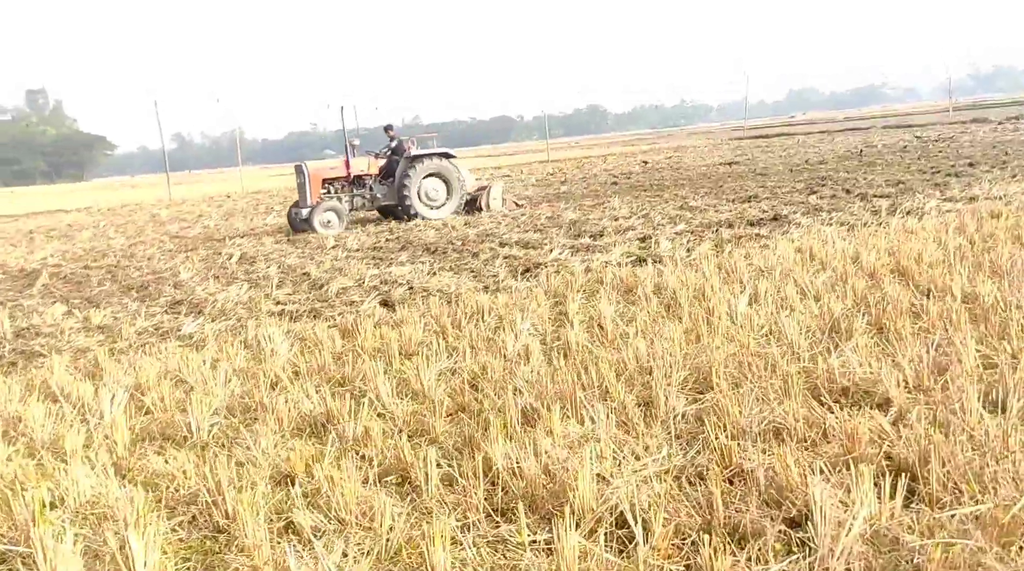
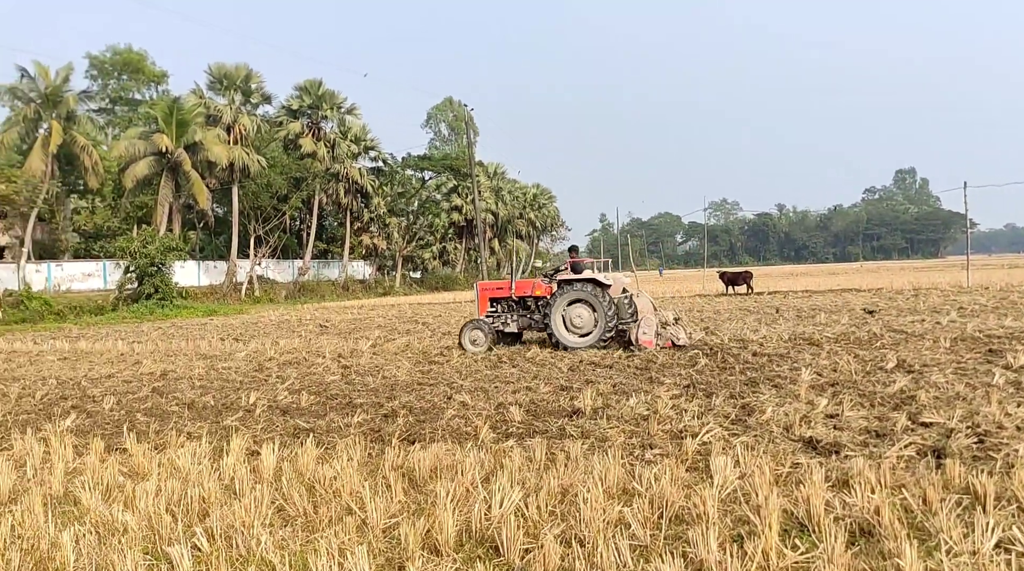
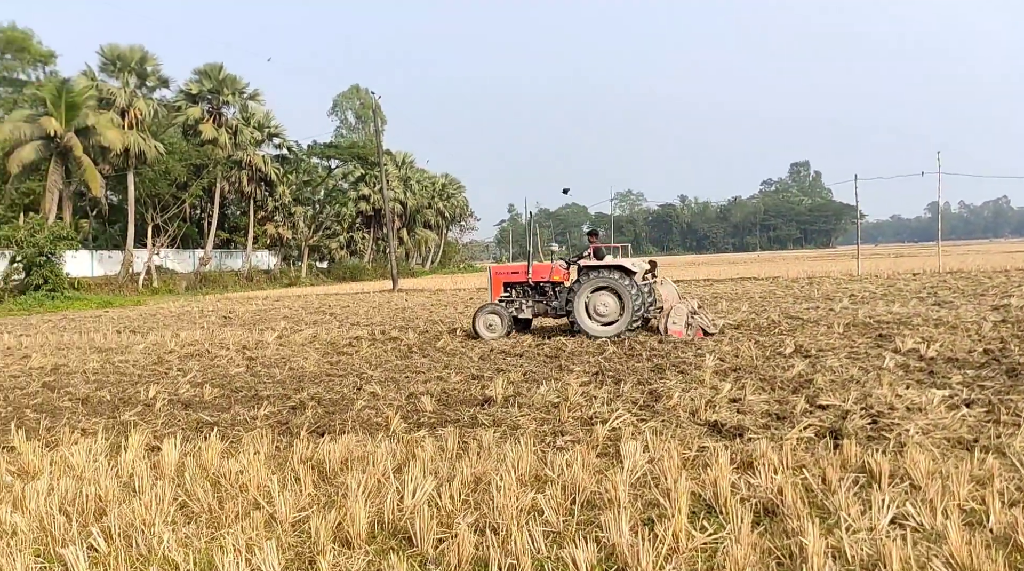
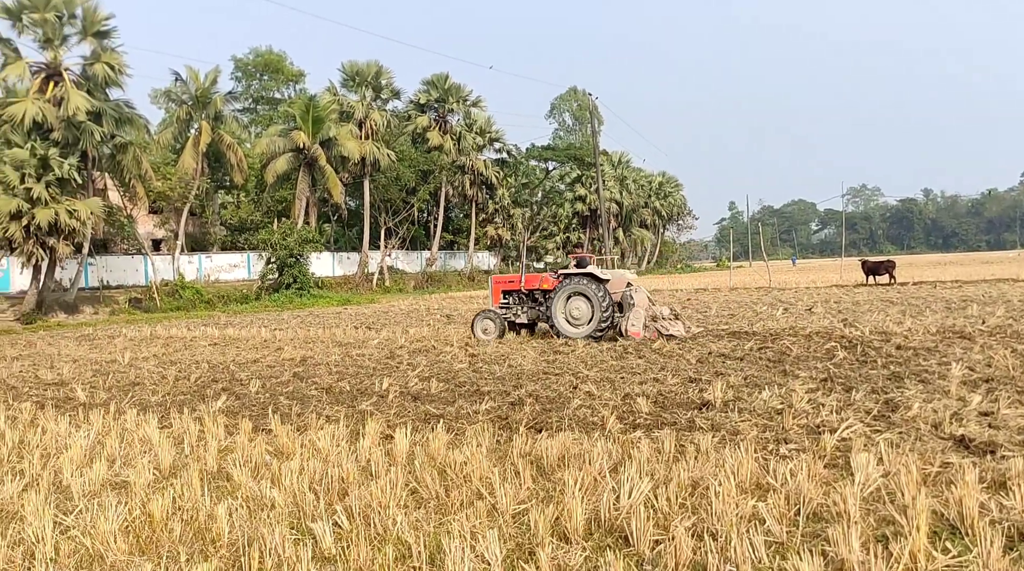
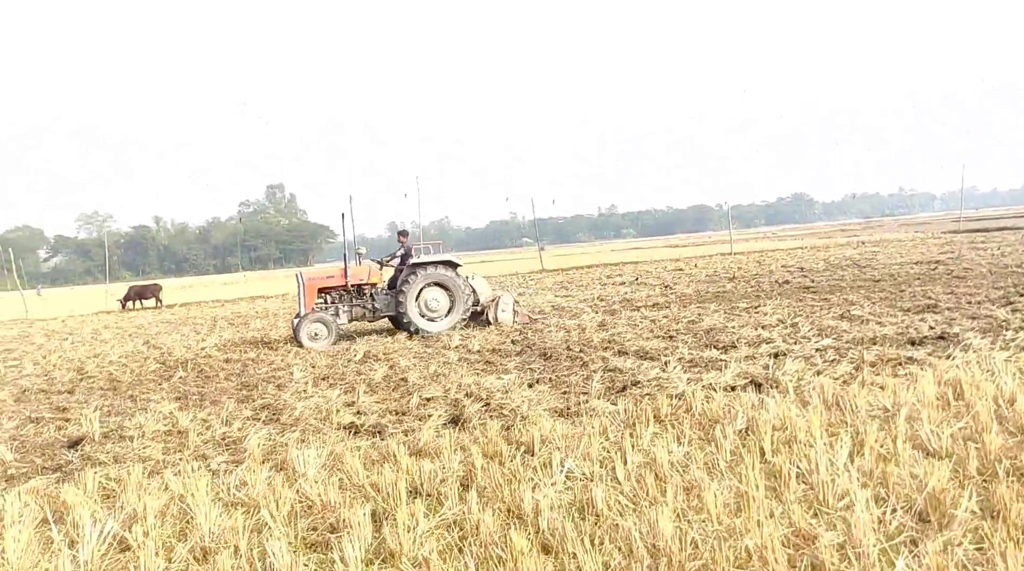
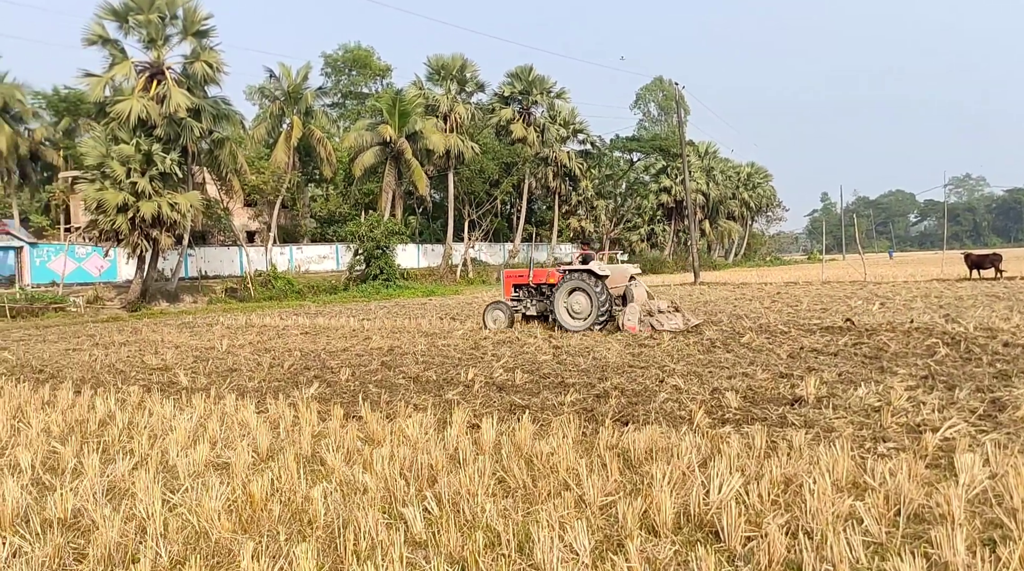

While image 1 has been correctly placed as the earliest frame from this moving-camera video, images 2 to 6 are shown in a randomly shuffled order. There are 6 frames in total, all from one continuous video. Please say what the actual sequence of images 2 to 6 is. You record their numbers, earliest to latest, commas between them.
5, 3, 2, 4, 6
